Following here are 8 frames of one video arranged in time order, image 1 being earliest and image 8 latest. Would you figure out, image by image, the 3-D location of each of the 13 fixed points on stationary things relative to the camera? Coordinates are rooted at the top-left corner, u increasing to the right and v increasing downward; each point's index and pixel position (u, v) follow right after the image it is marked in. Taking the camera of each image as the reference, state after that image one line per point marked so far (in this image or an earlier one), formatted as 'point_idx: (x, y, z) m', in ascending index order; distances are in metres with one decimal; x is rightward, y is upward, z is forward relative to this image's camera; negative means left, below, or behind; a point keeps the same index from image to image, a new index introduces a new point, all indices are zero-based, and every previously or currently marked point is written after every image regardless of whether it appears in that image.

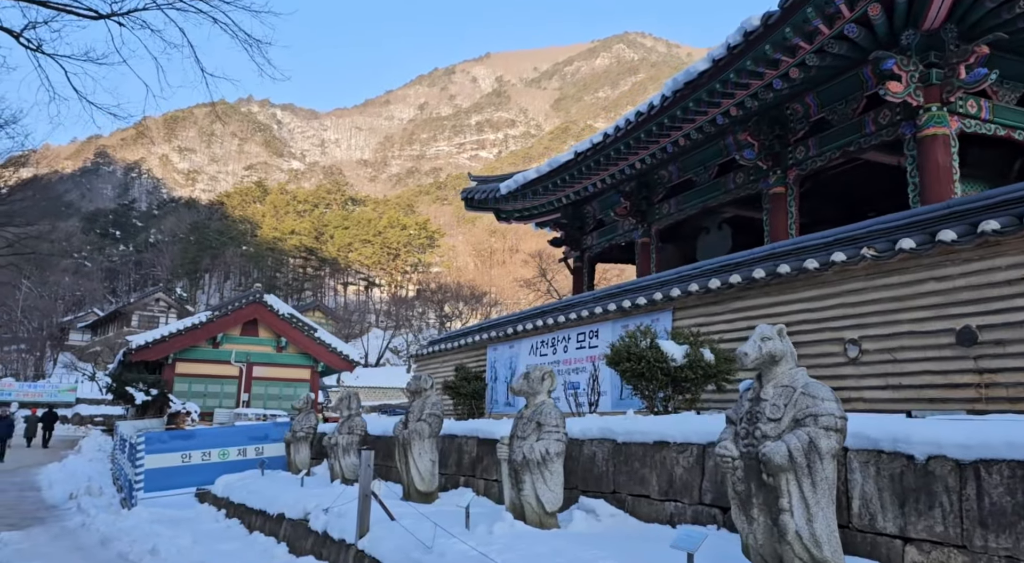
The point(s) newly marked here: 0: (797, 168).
0: (+4.0, +1.6, +9.4) m
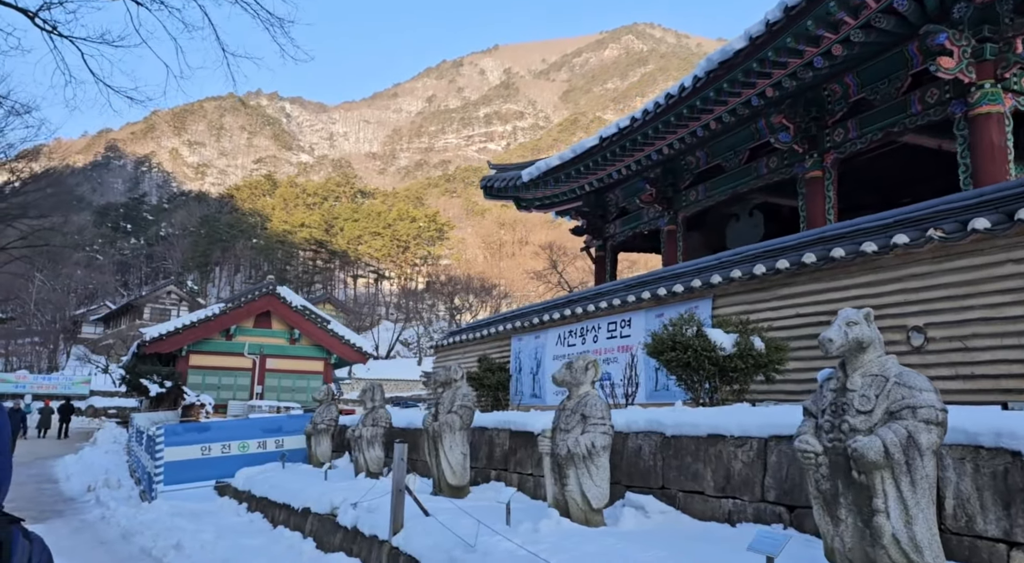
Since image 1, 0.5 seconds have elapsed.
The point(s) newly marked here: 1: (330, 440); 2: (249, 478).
0: (+4.3, +1.8, +9.1) m
1: (-2.8, -2.5, +10.5) m
2: (-3.9, -3.0, +10.1) m
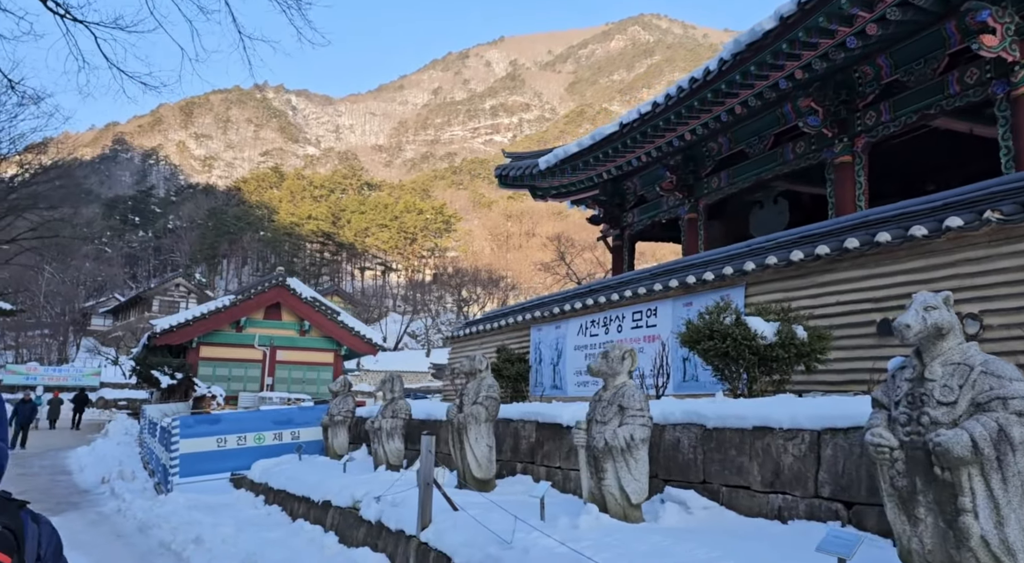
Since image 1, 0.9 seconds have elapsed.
0: (+4.6, +1.9, +8.8) m
1: (-2.5, -2.3, +10.4) m
2: (-3.6, -2.8, +10.0) m
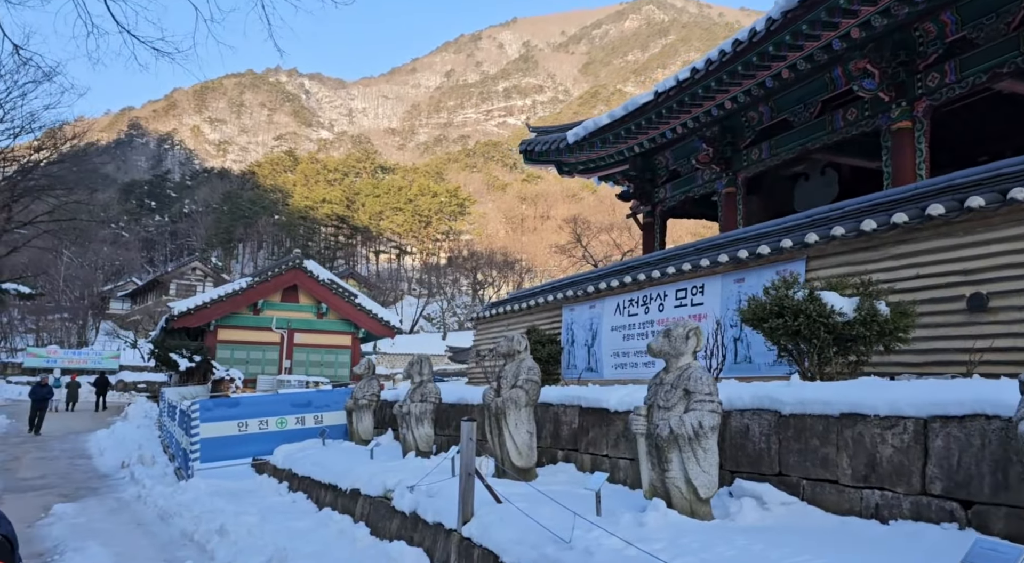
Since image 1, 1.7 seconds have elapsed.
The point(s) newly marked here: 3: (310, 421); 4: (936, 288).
0: (+5.0, +2.2, +8.2) m
1: (-2.1, -2.0, +10.0) m
2: (-3.2, -2.5, +9.7) m
3: (-3.3, -2.3, +11.1) m
4: (+3.7, -0.1, +5.9) m
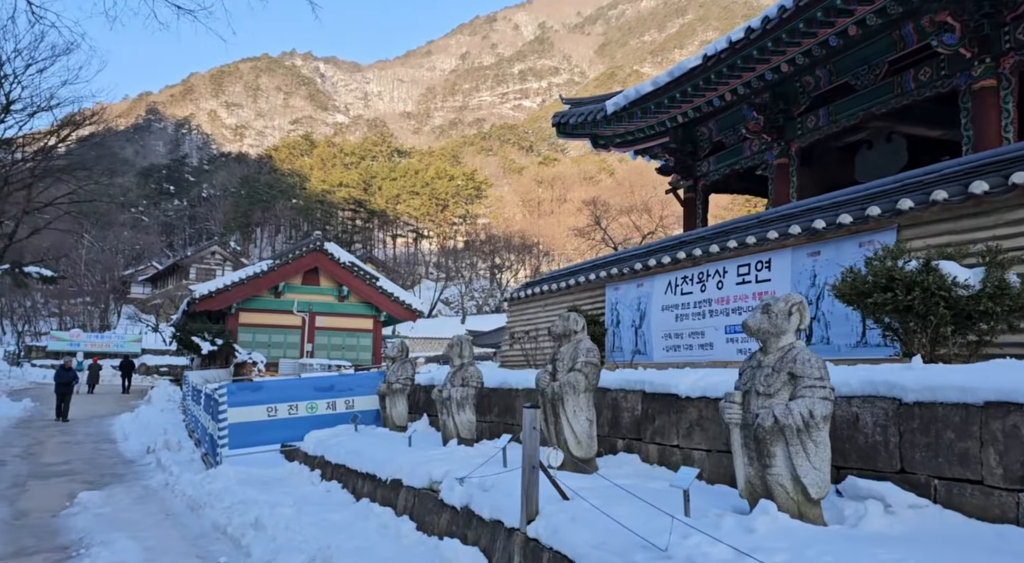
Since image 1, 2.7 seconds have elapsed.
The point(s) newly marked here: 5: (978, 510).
0: (+5.6, +2.5, +7.5) m
1: (-1.5, -1.7, +9.5) m
2: (-2.6, -2.2, +9.2) m
3: (-2.7, -2.0, +10.7) m
4: (+4.1, +0.2, +5.3) m
5: (+2.3, -1.1, +3.3) m
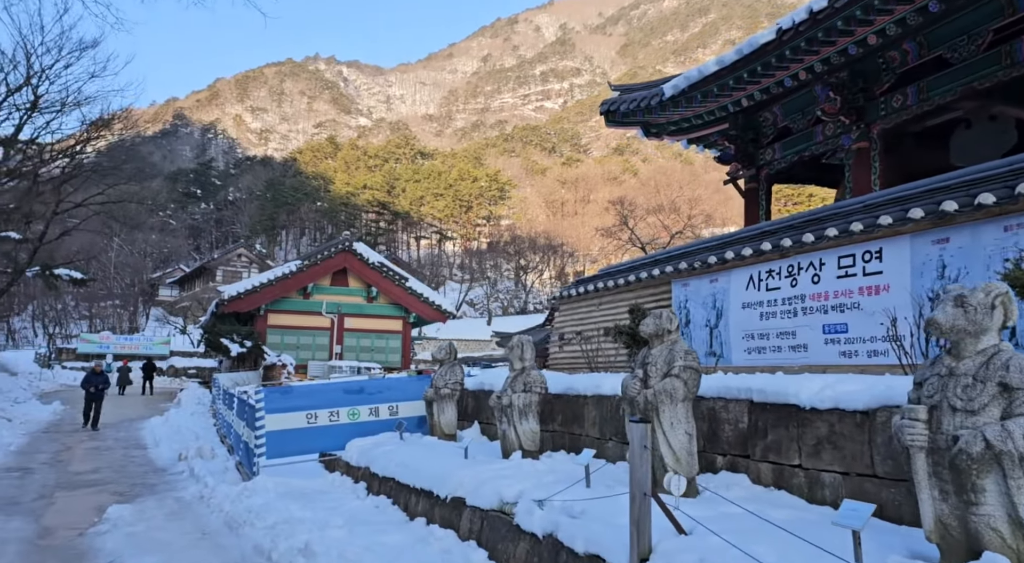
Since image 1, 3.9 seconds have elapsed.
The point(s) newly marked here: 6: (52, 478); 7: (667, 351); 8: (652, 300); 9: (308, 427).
0: (+6.2, +2.6, +6.5) m
1: (-0.7, -1.6, +8.8) m
2: (-1.9, -2.2, +8.5) m
3: (-1.9, -1.9, +10.0) m
4: (+4.7, +0.2, +4.4) m
5: (+2.9, -1.0, +2.5) m
6: (-7.2, -3.1, +10.5) m
7: (+1.2, -0.5, +5.0) m
8: (+1.9, -0.3, +9.4) m
9: (-2.9, -2.0, +9.5) m
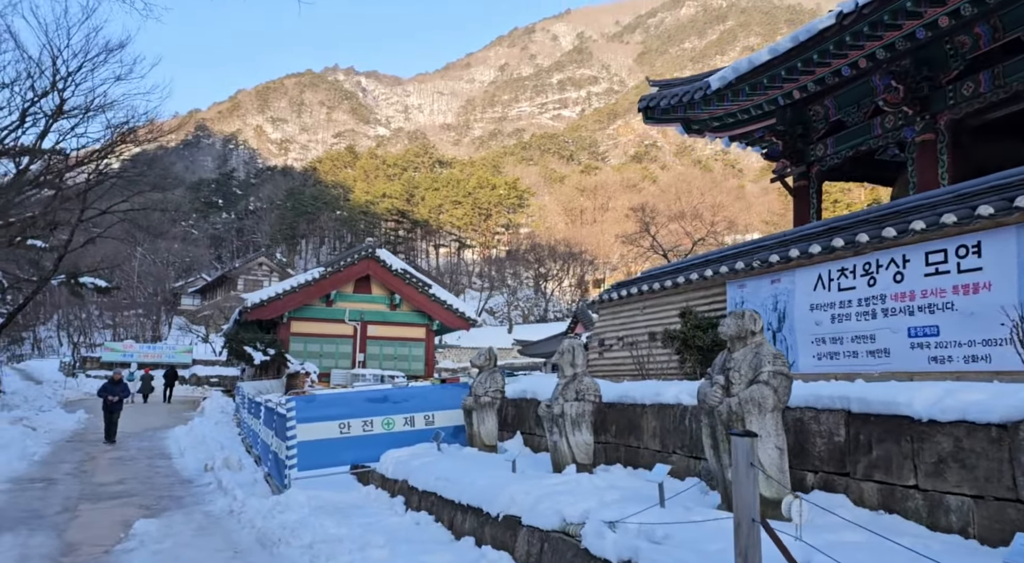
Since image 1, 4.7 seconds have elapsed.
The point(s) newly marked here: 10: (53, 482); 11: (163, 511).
0: (+6.7, +2.6, +5.9) m
1: (-0.2, -1.7, +8.3) m
2: (-1.3, -2.2, +8.1) m
3: (-1.3, -2.0, +9.5) m
4: (+5.2, +0.3, +3.8) m
5: (+3.2, -1.0, +1.9) m
6: (-6.6, -3.1, +10.2) m
7: (+1.6, -0.5, +4.5) m
8: (+2.5, -0.3, +8.9) m
9: (-2.3, -2.1, +9.0) m
10: (-7.3, -3.2, +10.7) m
11: (-4.3, -2.8, +8.3) m
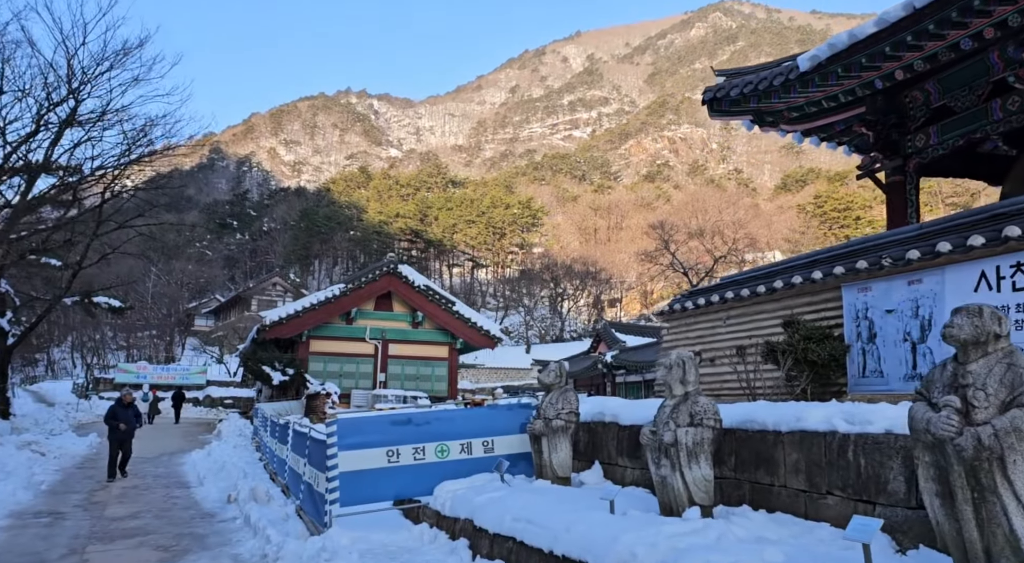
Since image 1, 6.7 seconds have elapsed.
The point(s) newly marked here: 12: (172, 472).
0: (+7.5, +2.6, +4.7) m
1: (+0.7, -1.7, +7.1) m
2: (-0.5, -2.2, +6.8) m
3: (-0.5, -2.1, +8.3) m
4: (+5.9, +0.4, +2.5) m
5: (+4.0, -0.8, +0.7) m
6: (-5.7, -3.2, +9.0) m
7: (+2.4, -0.4, +3.3) m
8: (+3.3, -0.3, +7.6) m
9: (-1.5, -2.1, +7.8) m
10: (-6.4, -3.3, +9.5) m
11: (-3.4, -2.8, +7.1) m
12: (-7.2, -4.0, +14.2) m
